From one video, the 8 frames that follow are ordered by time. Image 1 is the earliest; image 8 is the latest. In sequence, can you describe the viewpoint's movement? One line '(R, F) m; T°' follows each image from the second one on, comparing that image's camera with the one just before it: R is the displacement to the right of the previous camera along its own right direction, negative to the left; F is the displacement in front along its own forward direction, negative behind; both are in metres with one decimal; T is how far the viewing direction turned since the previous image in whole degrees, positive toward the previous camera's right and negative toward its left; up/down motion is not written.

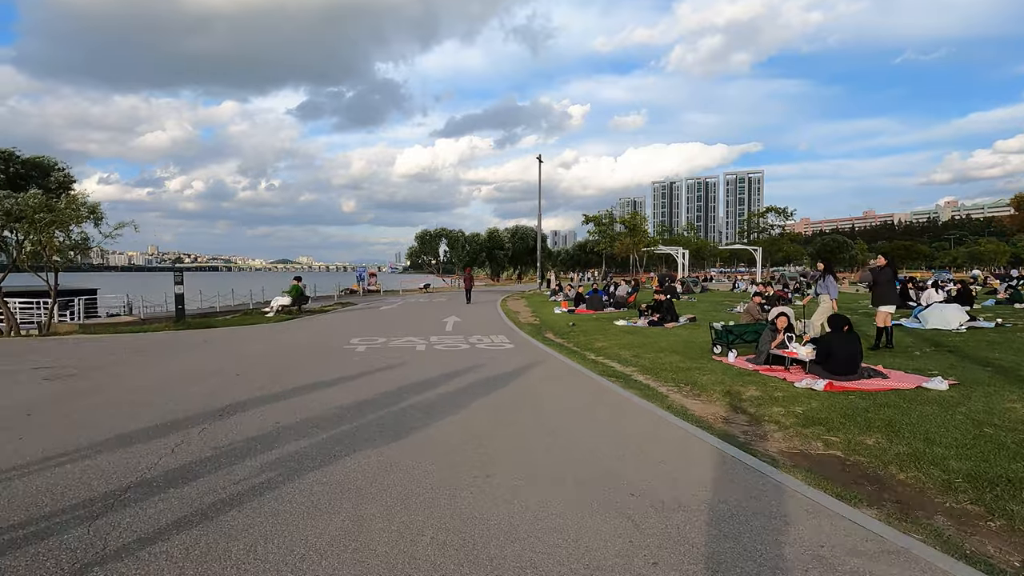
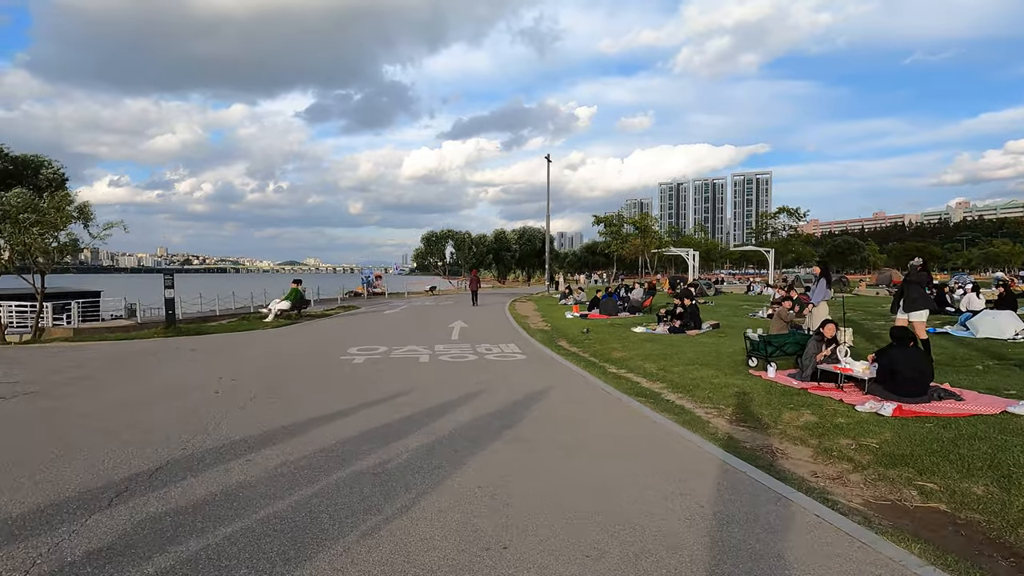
(-0.1, +1.1) m; -1°
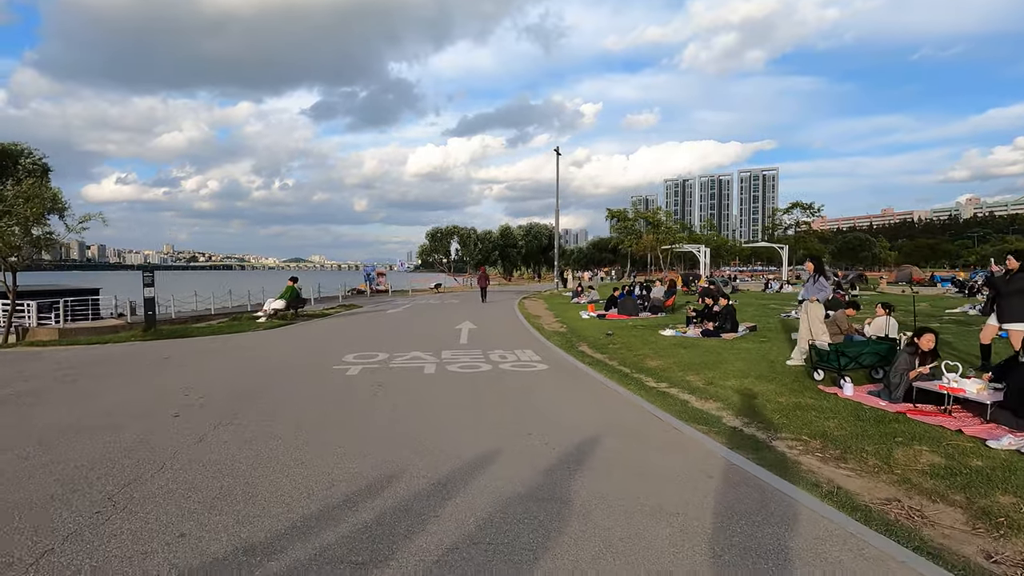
(-0.3, +1.6) m; -1°
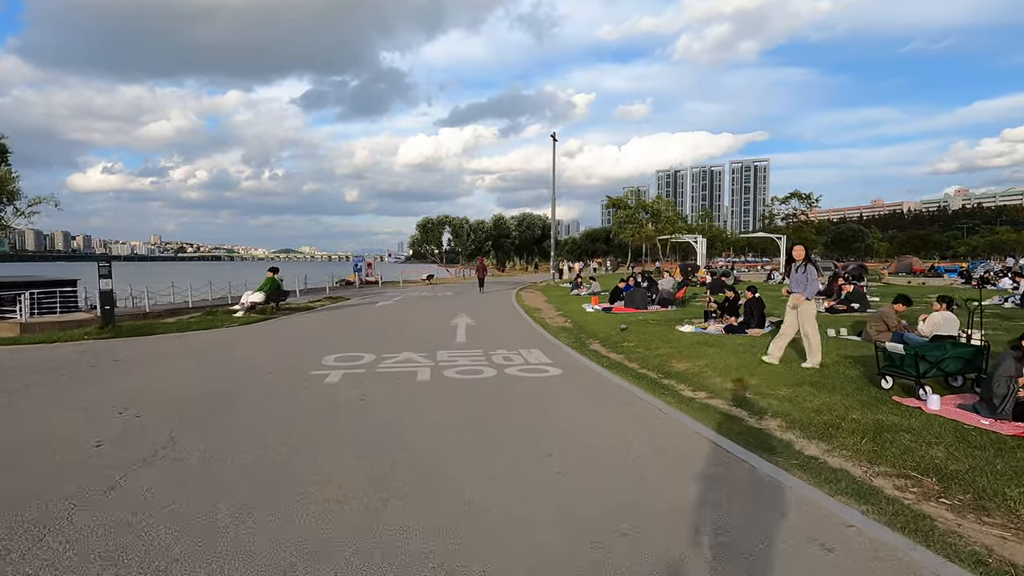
(-0.3, +1.5) m; +1°
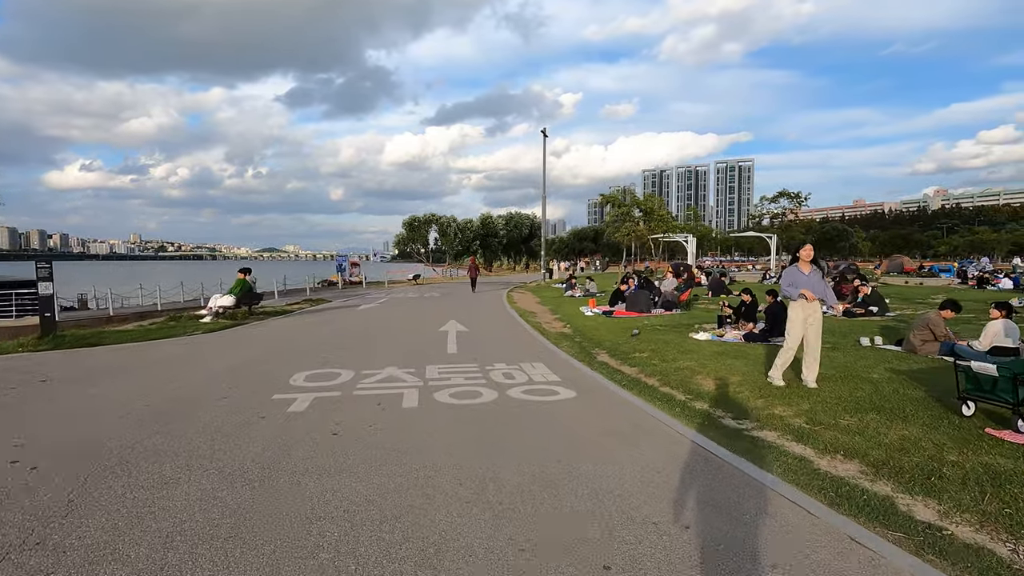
(-0.2, +1.4) m; +1°
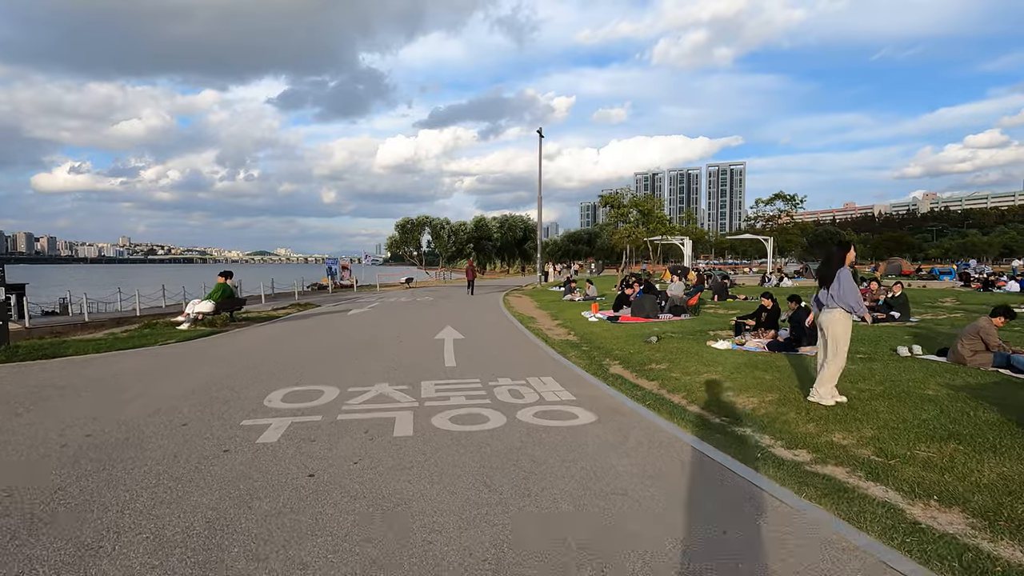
(-0.2, +1.0) m; +1°
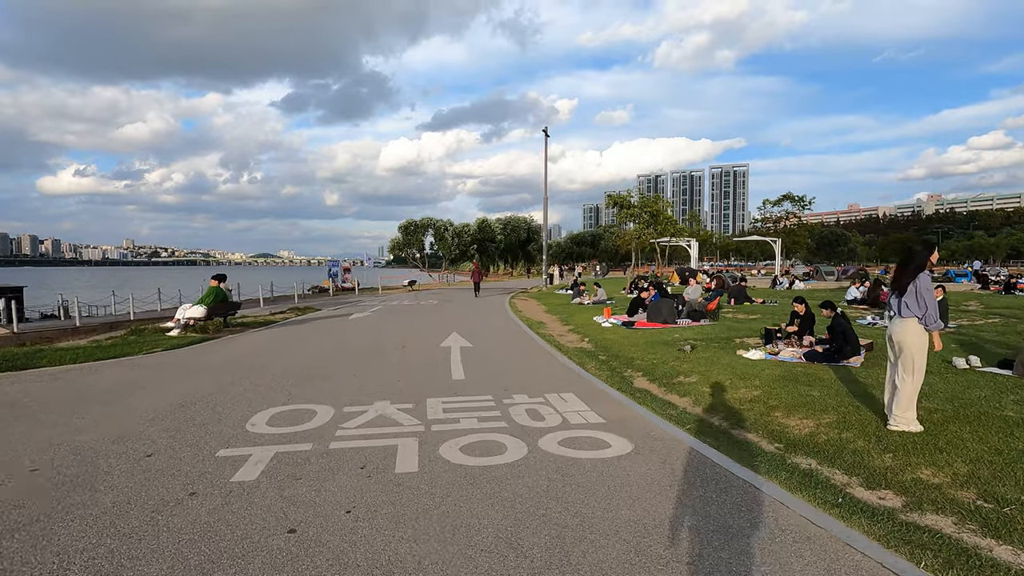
(-0.2, +0.9) m; 0°
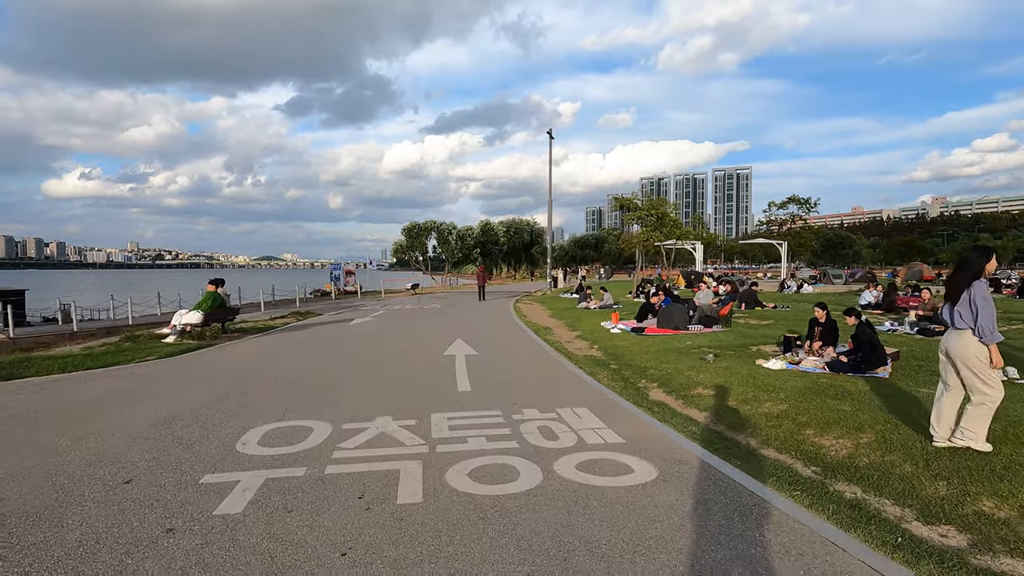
(-0.1, +0.5) m; 0°
